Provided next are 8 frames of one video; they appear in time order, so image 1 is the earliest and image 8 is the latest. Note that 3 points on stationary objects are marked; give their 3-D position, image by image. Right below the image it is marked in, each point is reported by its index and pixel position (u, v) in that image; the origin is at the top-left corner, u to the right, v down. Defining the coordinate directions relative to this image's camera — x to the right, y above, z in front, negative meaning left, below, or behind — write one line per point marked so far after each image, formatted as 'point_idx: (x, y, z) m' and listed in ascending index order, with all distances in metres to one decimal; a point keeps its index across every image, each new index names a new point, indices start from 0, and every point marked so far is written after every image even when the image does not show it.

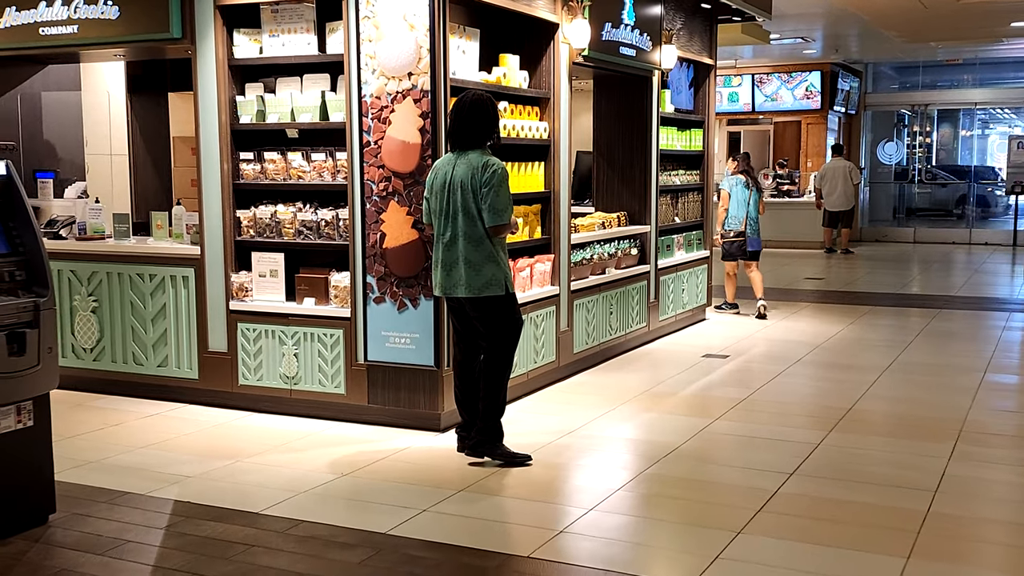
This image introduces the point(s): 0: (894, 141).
0: (+5.9, +2.3, +15.6) m
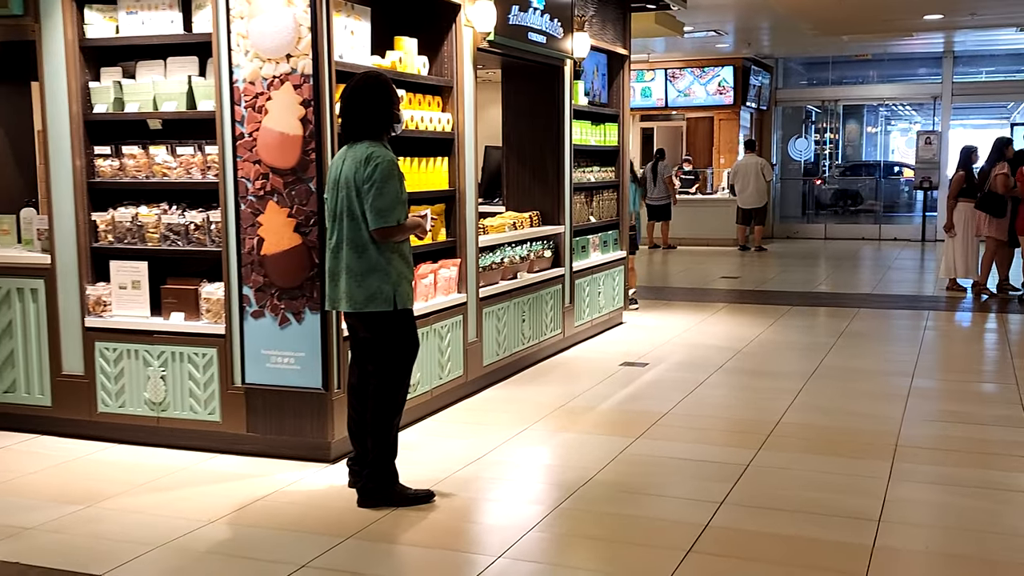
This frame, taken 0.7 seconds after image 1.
0: (+4.5, +2.3, +15.5) m
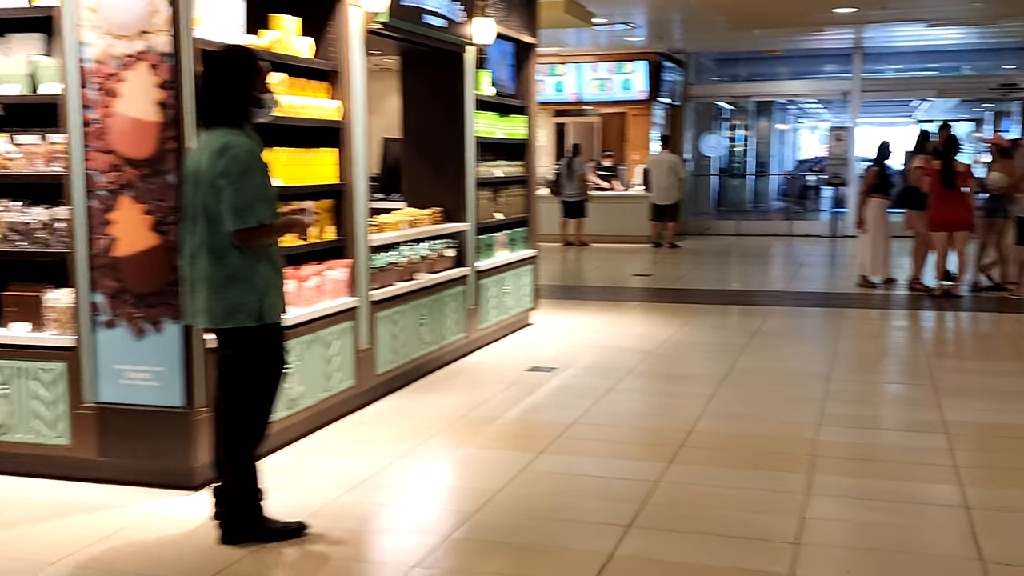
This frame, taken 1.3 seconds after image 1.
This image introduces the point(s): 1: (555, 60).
0: (+3.2, +2.4, +15.5) m
1: (+0.6, +3.2, +13.9) m
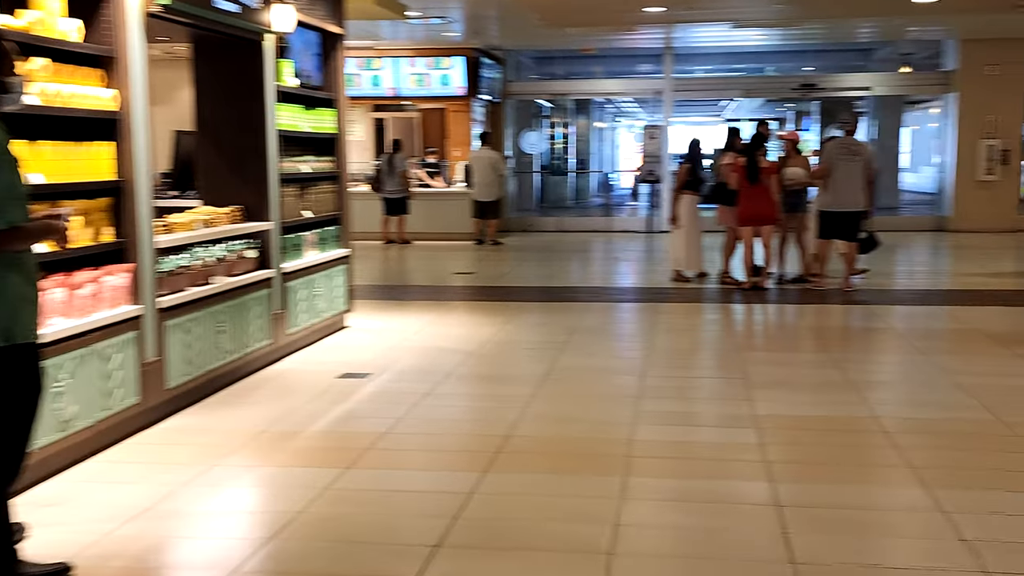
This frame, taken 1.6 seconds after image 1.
0: (+0.4, +2.5, +15.6) m
1: (-1.9, +3.2, +13.6) m
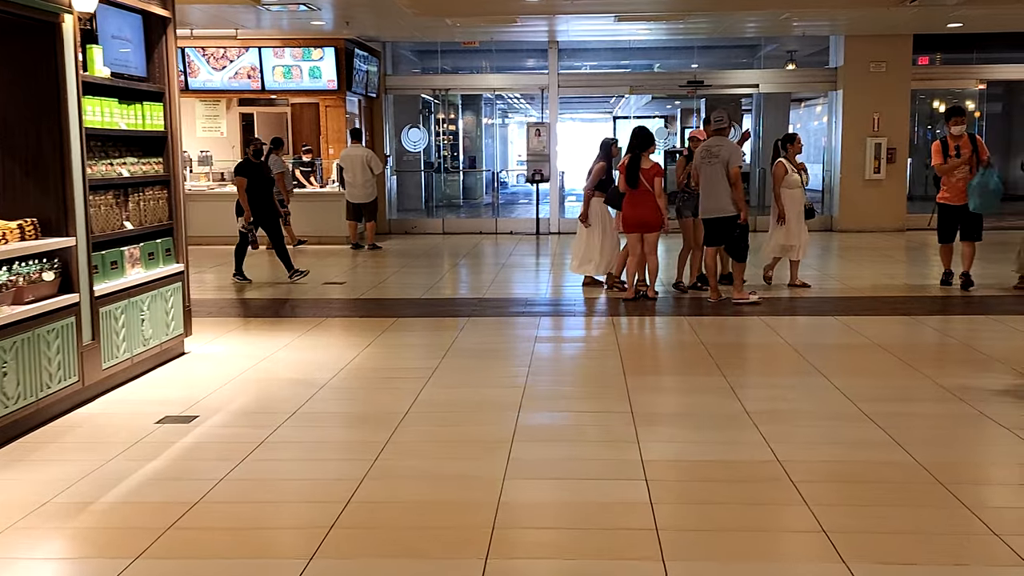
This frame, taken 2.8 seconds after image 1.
0: (-1.4, +2.4, +14.8) m
1: (-3.5, +3.1, +12.6) m
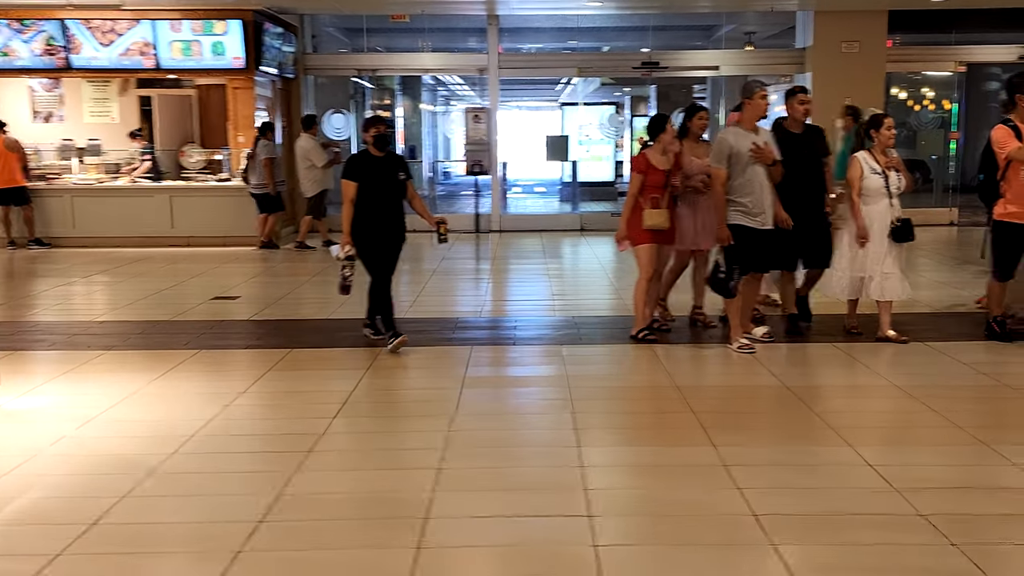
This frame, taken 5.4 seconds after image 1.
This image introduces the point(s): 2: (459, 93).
0: (-2.3, +2.3, +13.3) m
1: (-4.2, +3.0, +11.0) m
2: (-0.8, +2.6, +13.3) m
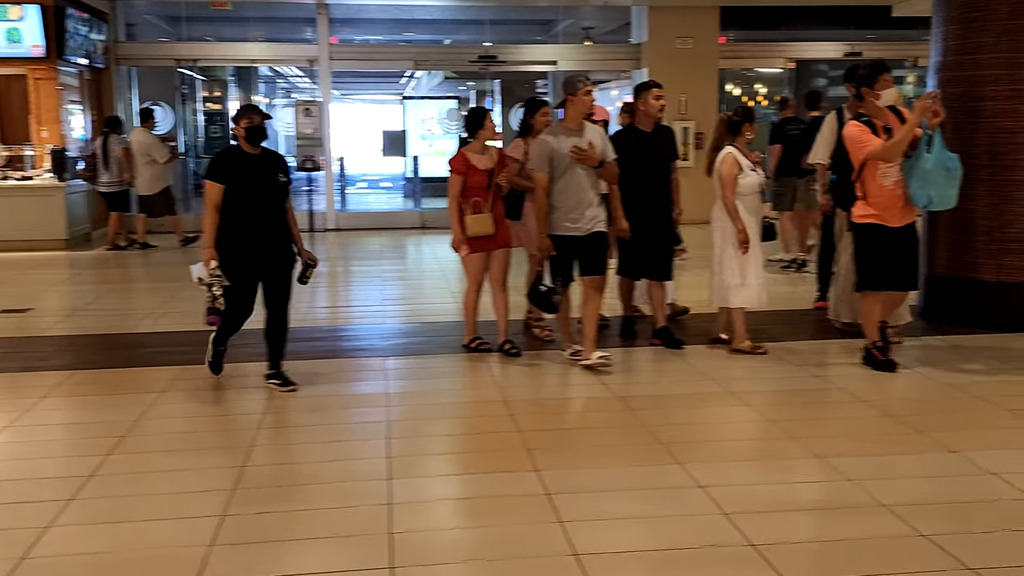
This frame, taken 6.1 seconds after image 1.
0: (-4.4, +2.3, +12.5) m
1: (-6.0, +2.9, +9.9) m
2: (-2.9, +2.6, +12.6) m
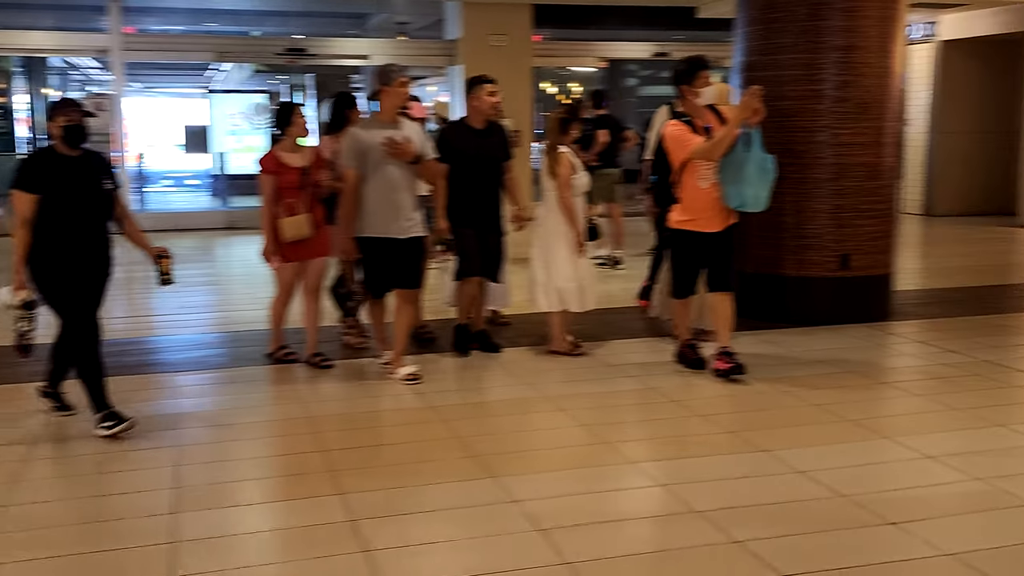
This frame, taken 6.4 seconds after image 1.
0: (-6.6, +2.1, +11.3) m
1: (-7.7, +2.7, +8.4) m
2: (-5.2, +2.5, +11.7) m
